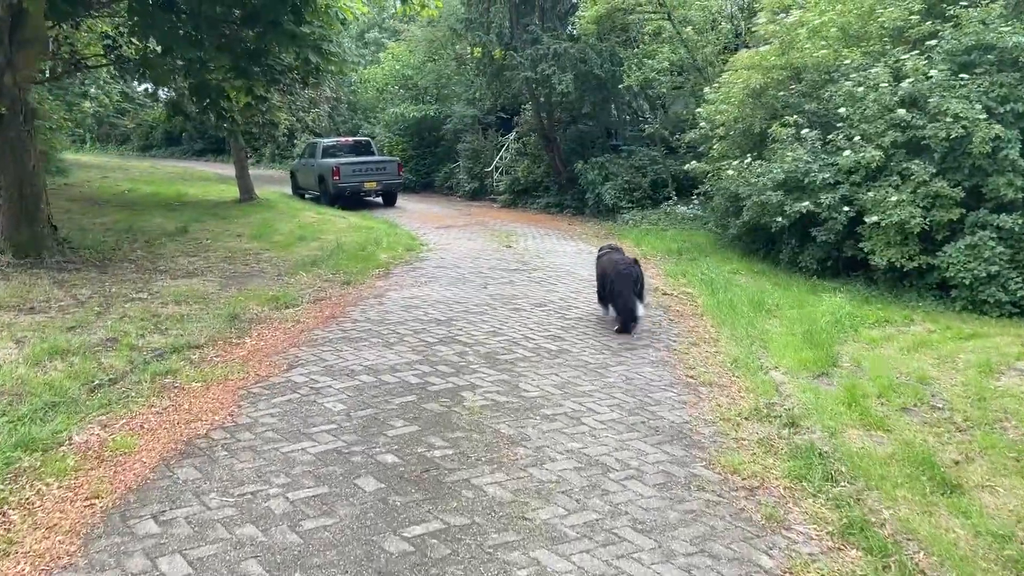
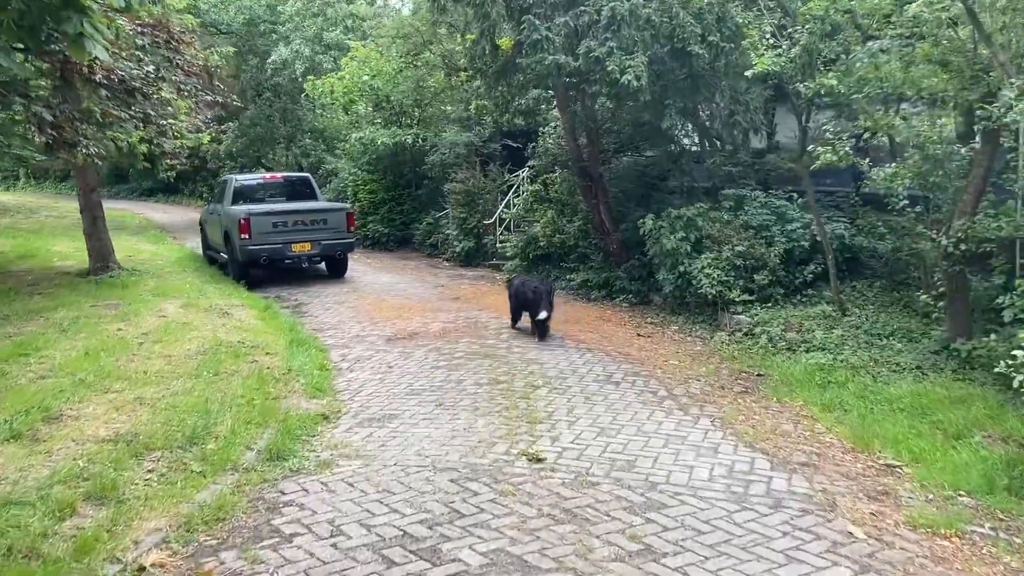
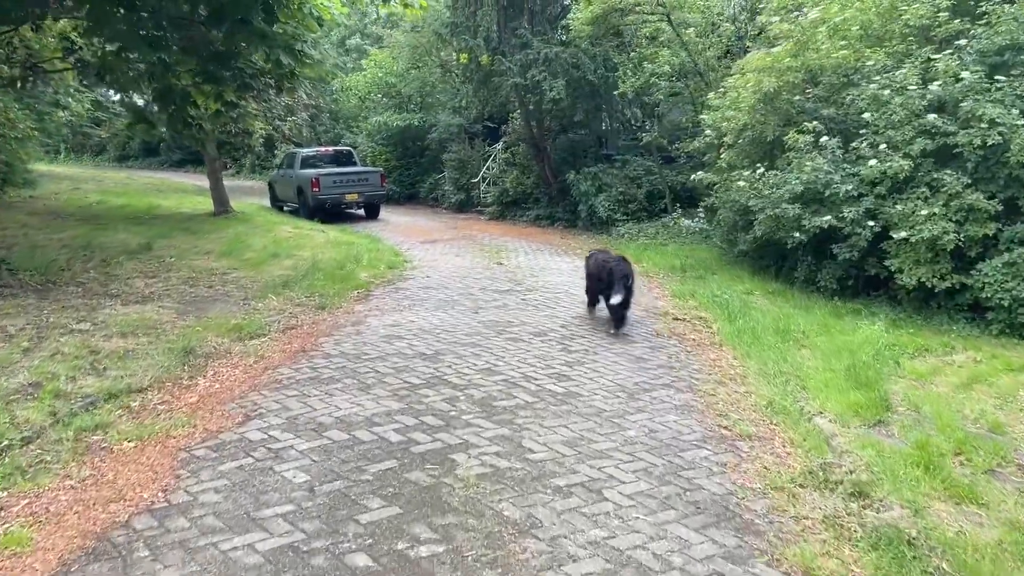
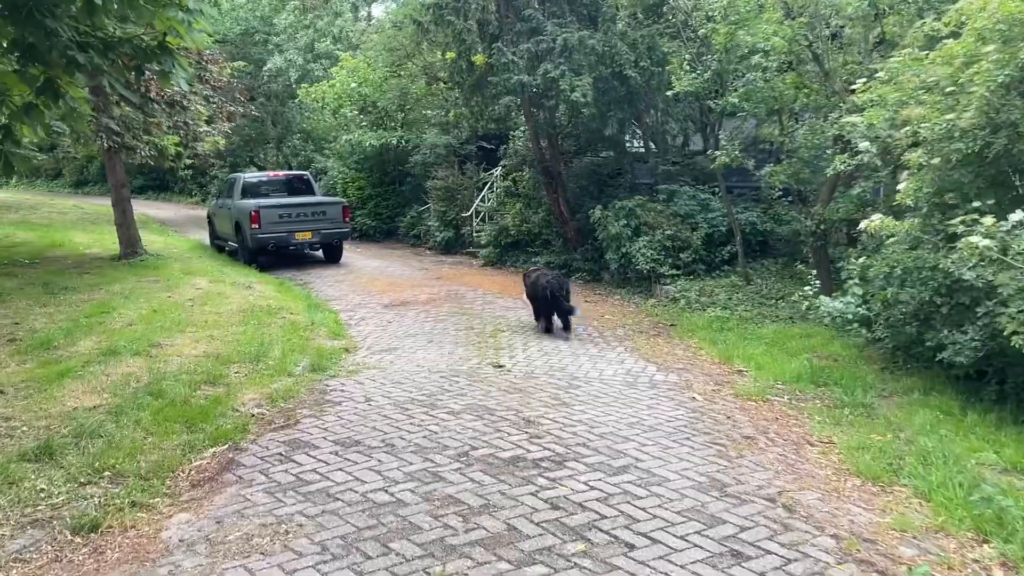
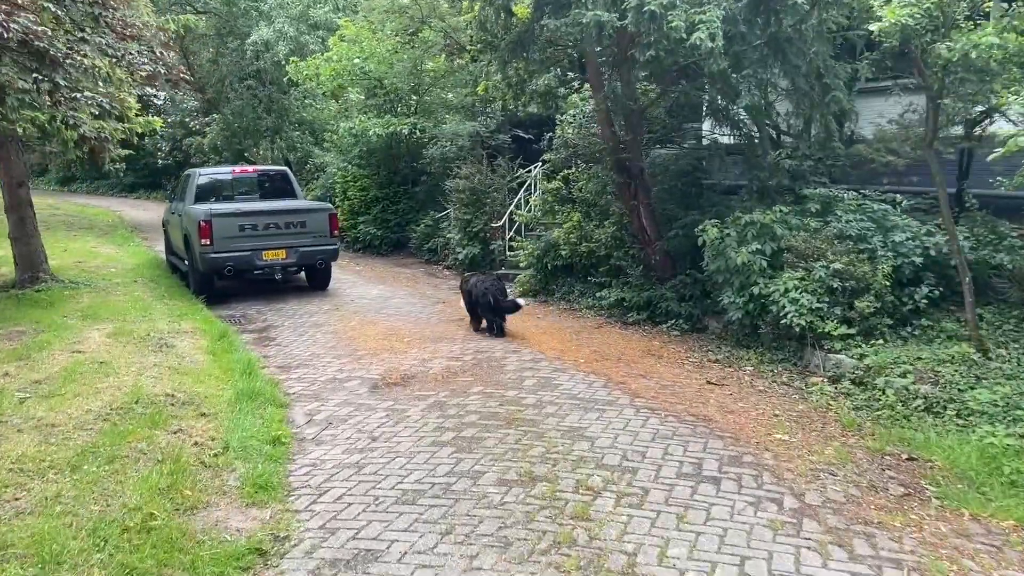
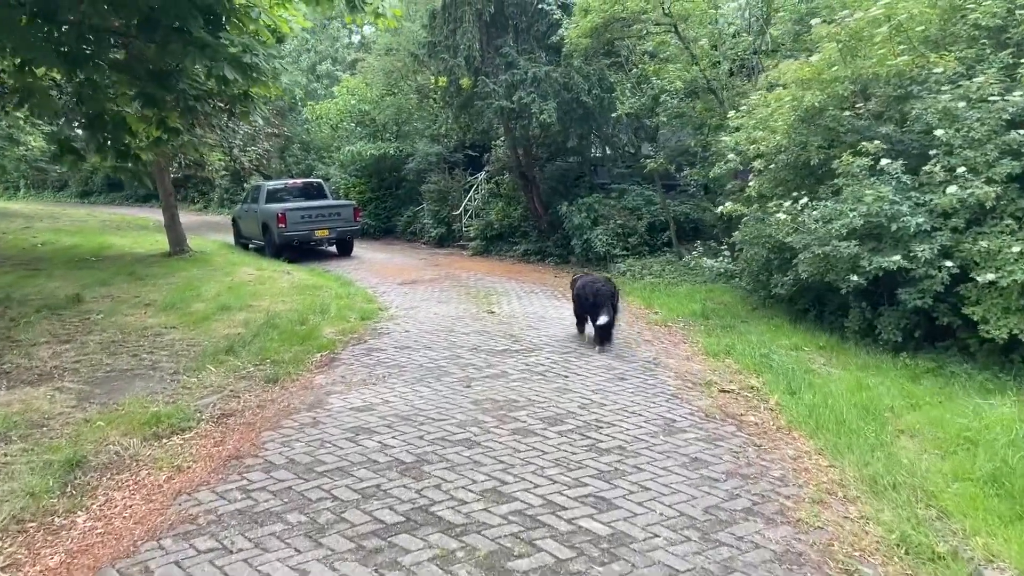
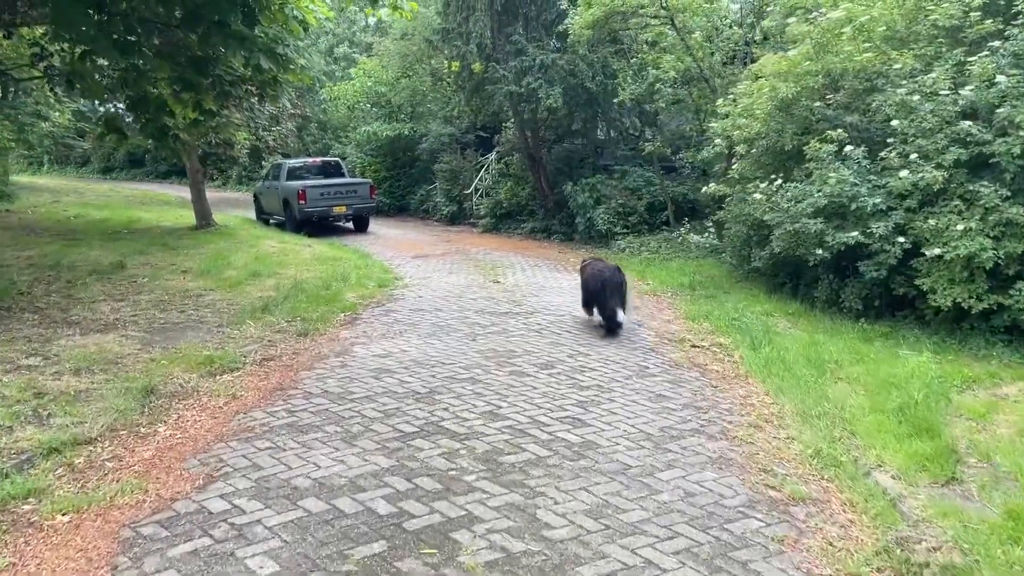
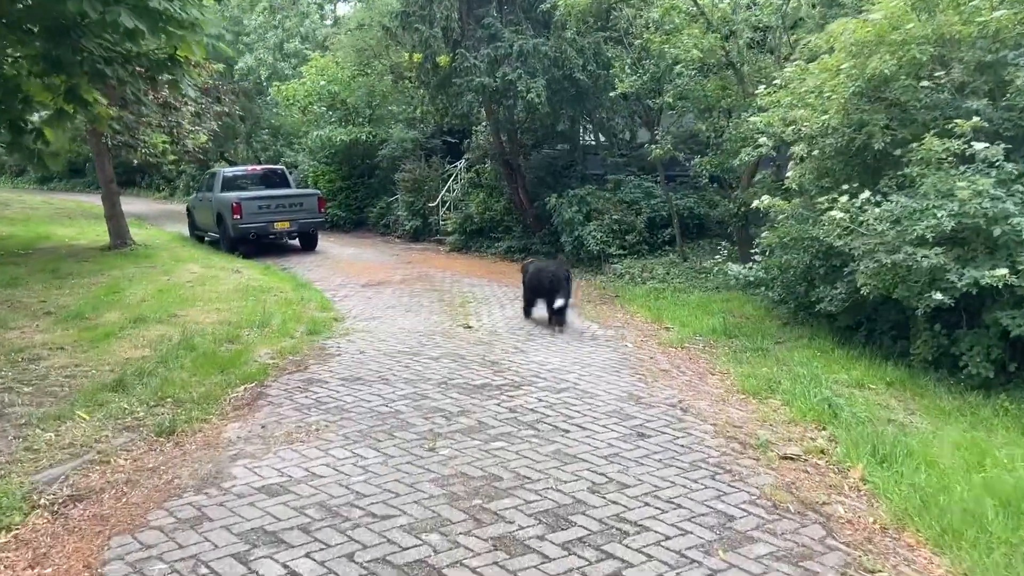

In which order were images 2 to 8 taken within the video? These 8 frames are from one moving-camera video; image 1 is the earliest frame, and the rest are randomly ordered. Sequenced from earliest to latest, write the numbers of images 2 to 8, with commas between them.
3, 7, 6, 8, 4, 2, 5
